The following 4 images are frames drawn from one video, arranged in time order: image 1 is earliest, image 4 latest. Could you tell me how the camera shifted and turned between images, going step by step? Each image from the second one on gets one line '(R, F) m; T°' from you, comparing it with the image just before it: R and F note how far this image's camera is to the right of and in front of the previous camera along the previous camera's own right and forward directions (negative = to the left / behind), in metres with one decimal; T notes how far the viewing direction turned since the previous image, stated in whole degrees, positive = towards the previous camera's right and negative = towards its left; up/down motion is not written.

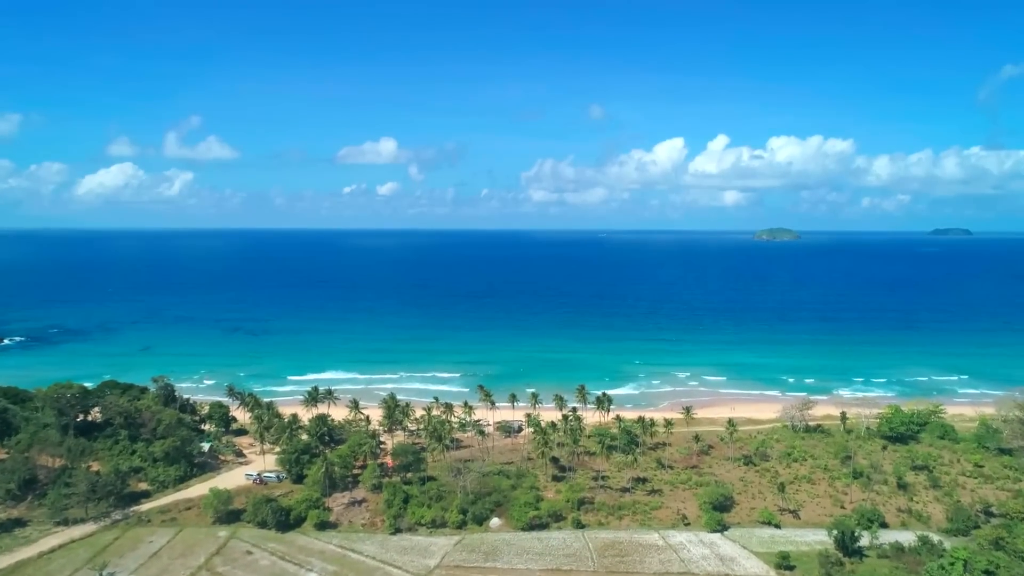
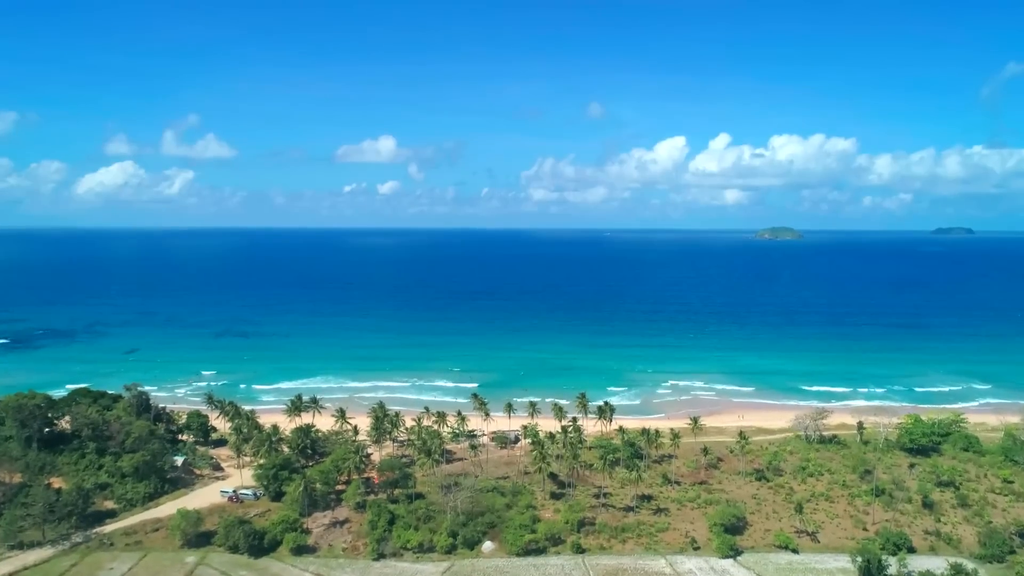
(+0.5, +3.9) m; 0°
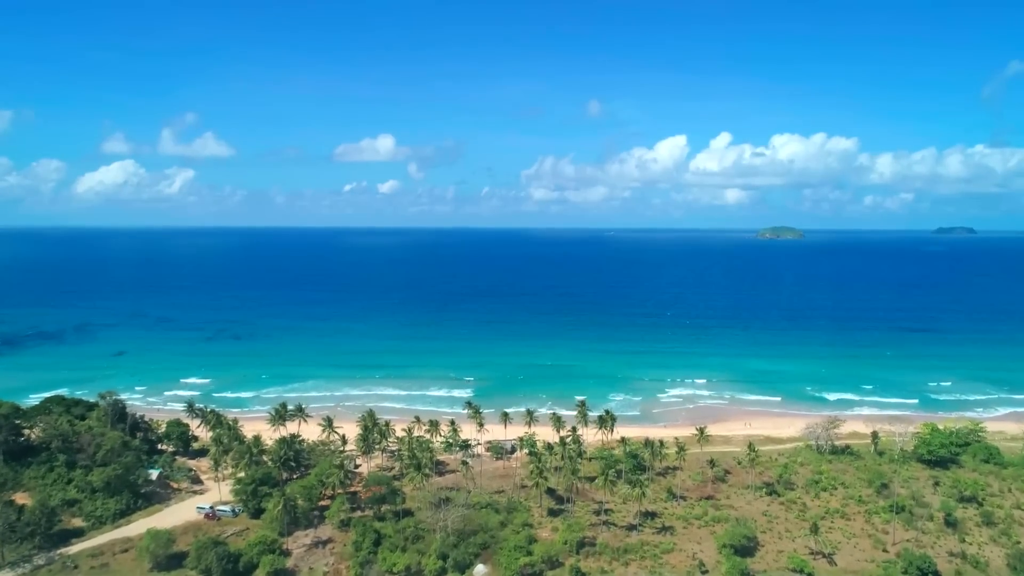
(+0.4, +3.1) m; 0°
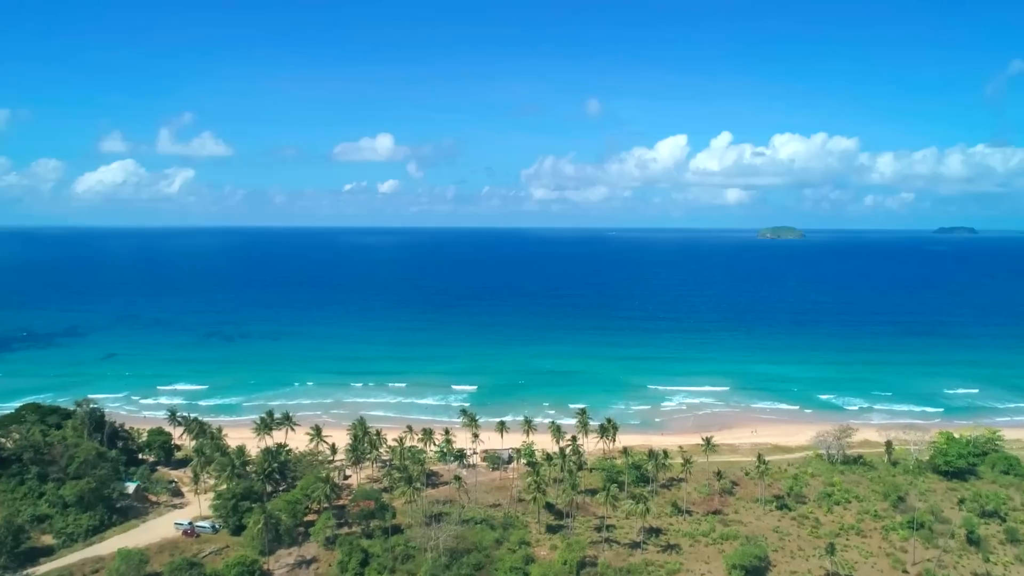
(+0.3, +2.6) m; 0°
